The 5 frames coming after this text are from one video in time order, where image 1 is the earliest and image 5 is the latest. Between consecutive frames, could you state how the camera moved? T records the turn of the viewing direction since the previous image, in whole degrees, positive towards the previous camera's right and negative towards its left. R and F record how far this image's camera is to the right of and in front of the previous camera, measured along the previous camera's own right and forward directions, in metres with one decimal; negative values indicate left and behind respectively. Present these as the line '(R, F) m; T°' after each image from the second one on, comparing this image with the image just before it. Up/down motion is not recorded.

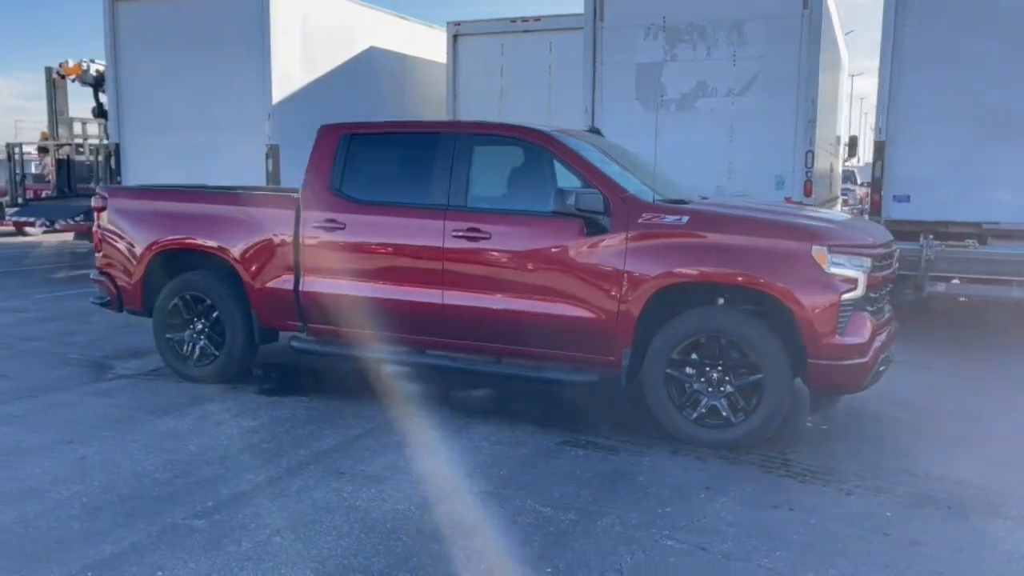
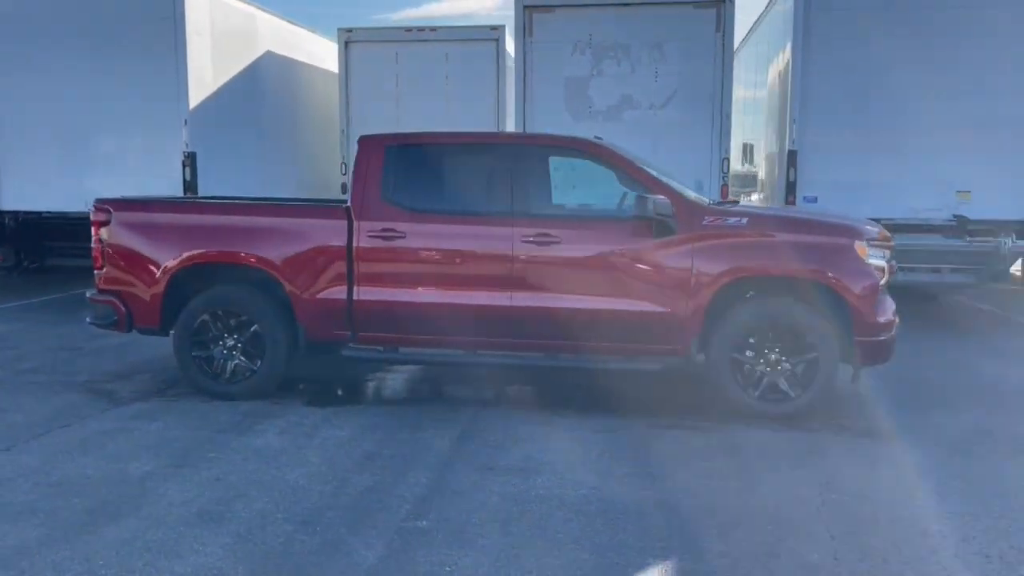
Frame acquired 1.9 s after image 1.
(-2.3, -0.1) m; +16°
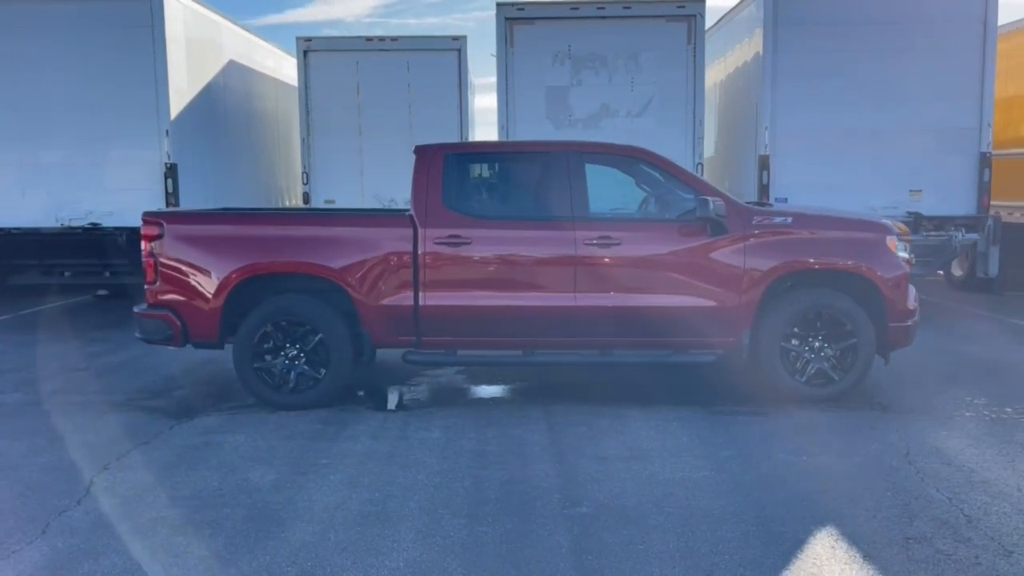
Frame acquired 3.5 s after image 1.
(-1.5, -0.2) m; +8°
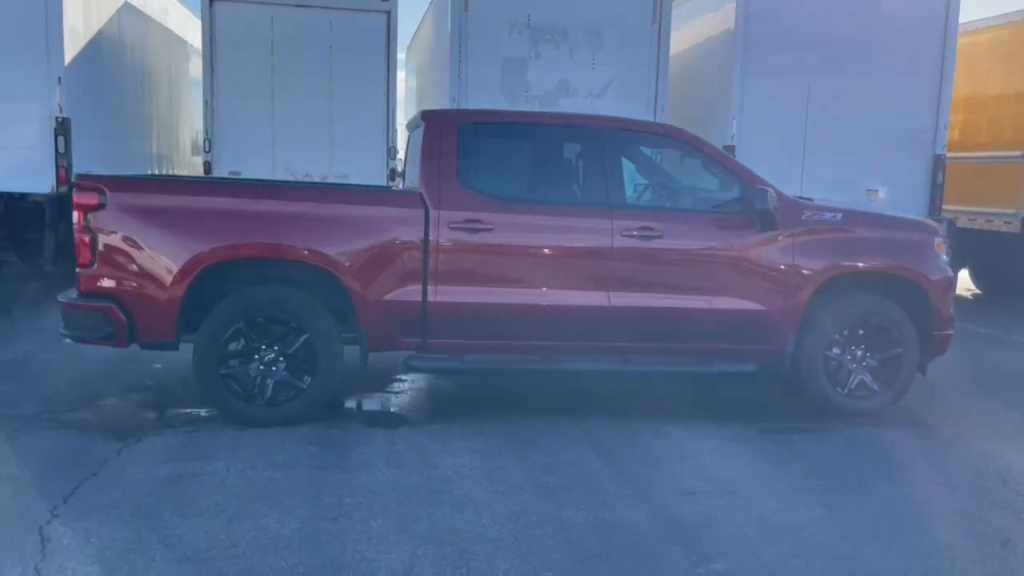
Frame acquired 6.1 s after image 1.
(-1.2, +1.2) m; +10°
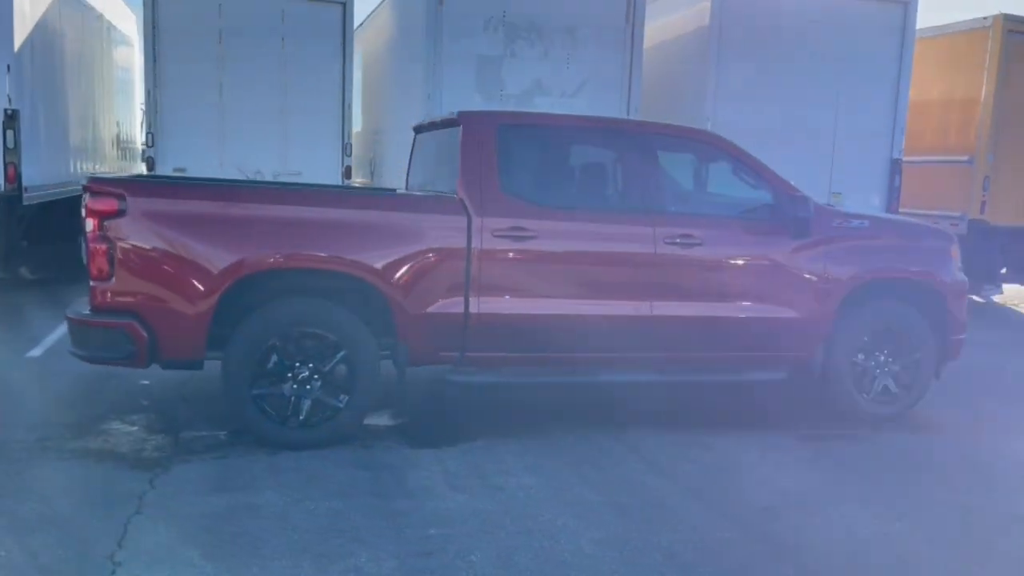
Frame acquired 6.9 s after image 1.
(-0.9, +0.3) m; +7°
